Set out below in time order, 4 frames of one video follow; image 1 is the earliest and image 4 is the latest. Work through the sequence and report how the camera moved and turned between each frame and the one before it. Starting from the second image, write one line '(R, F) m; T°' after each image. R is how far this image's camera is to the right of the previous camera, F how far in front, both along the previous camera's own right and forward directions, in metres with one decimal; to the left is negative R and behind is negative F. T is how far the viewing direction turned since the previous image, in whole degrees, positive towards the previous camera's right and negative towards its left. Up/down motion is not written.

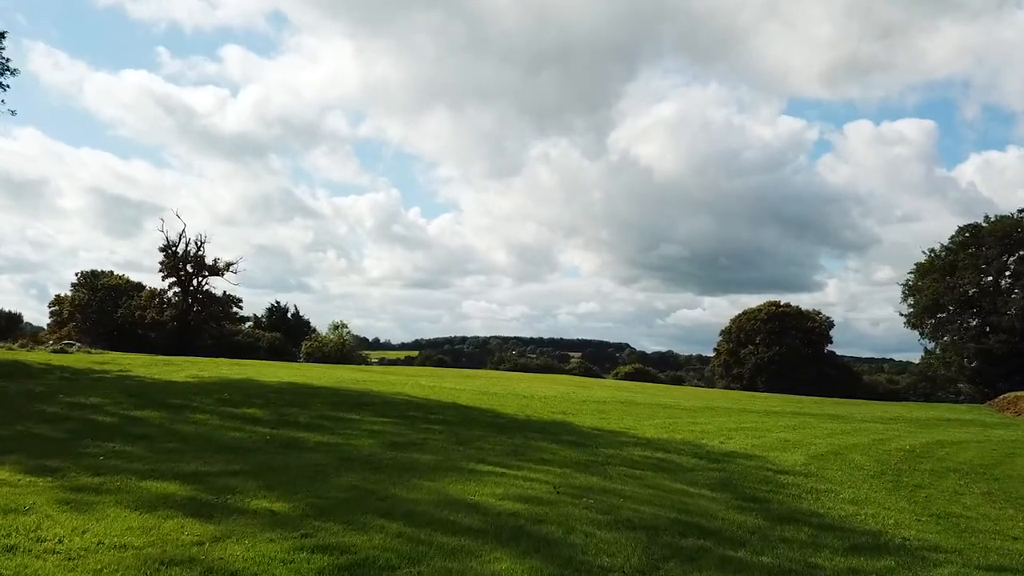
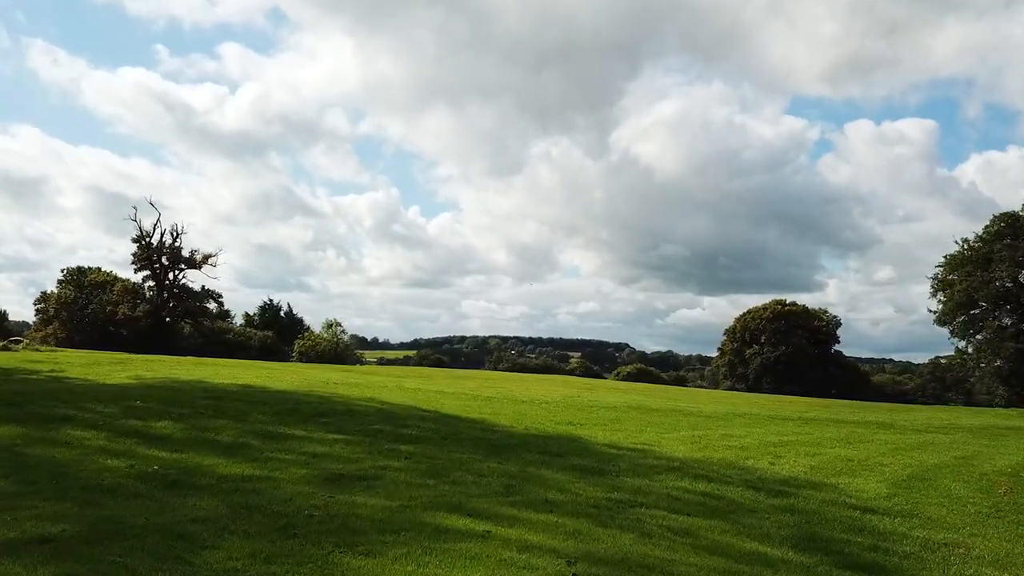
(+0.1, +4.7) m; 0°
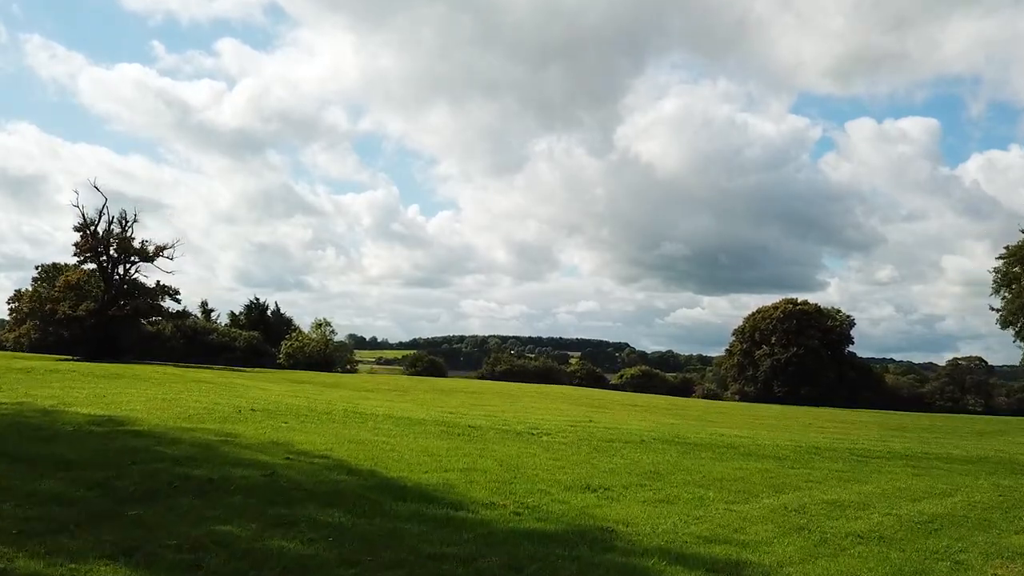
(+0.3, +8.2) m; 0°
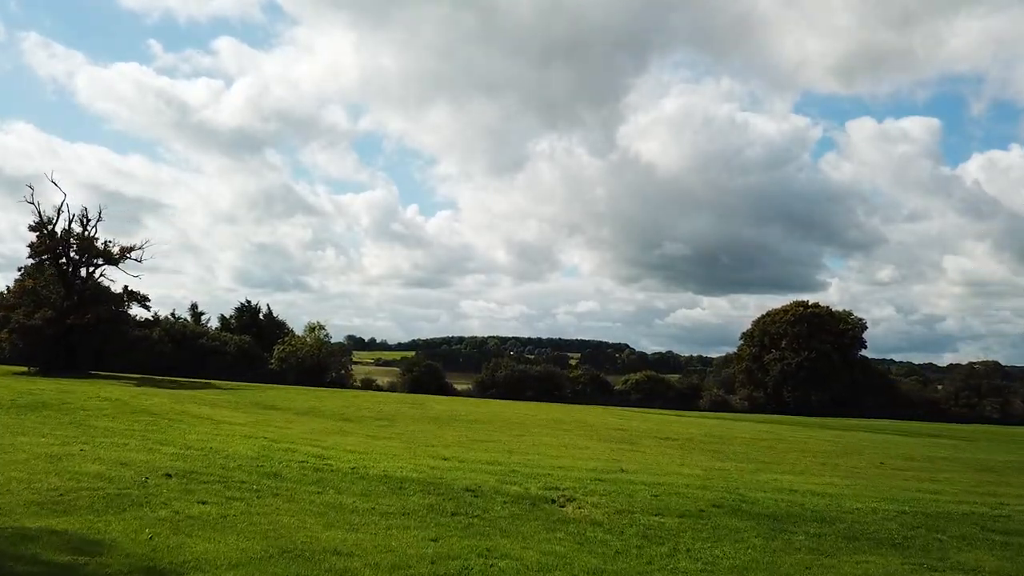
(-0.3, +5.7) m; 0°
